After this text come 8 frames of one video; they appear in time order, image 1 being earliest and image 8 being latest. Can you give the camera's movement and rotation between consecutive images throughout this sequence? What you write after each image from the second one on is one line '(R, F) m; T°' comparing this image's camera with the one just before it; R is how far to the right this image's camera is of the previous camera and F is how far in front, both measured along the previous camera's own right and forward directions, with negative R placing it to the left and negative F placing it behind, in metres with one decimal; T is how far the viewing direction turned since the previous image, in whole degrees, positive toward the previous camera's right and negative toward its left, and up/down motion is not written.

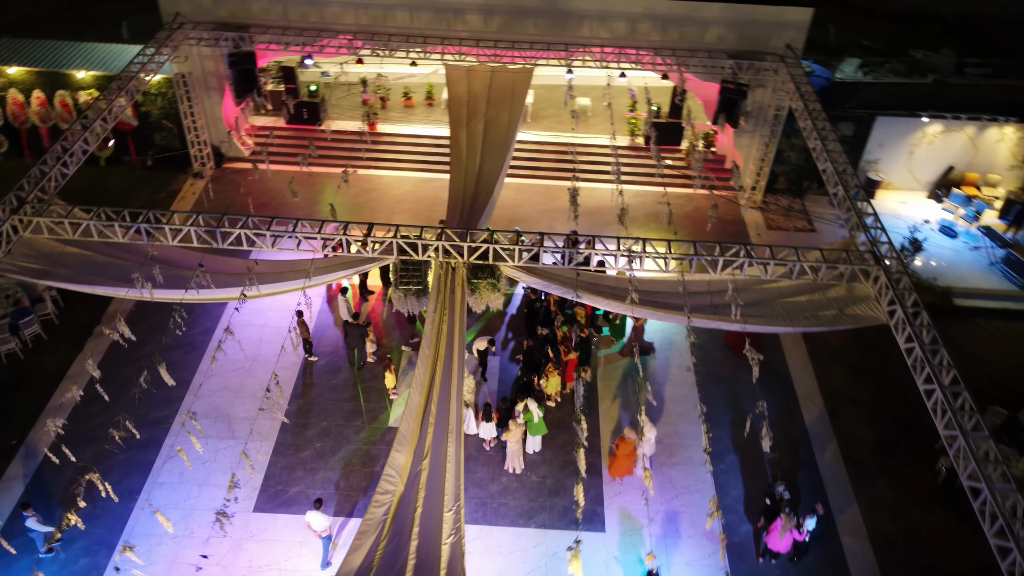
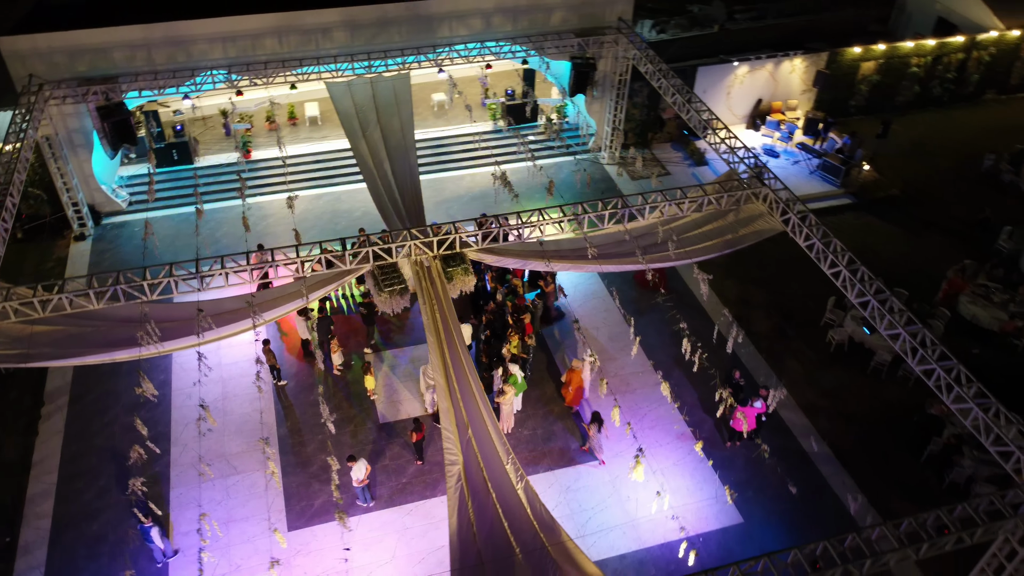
(-2.1, -0.8) m; +14°
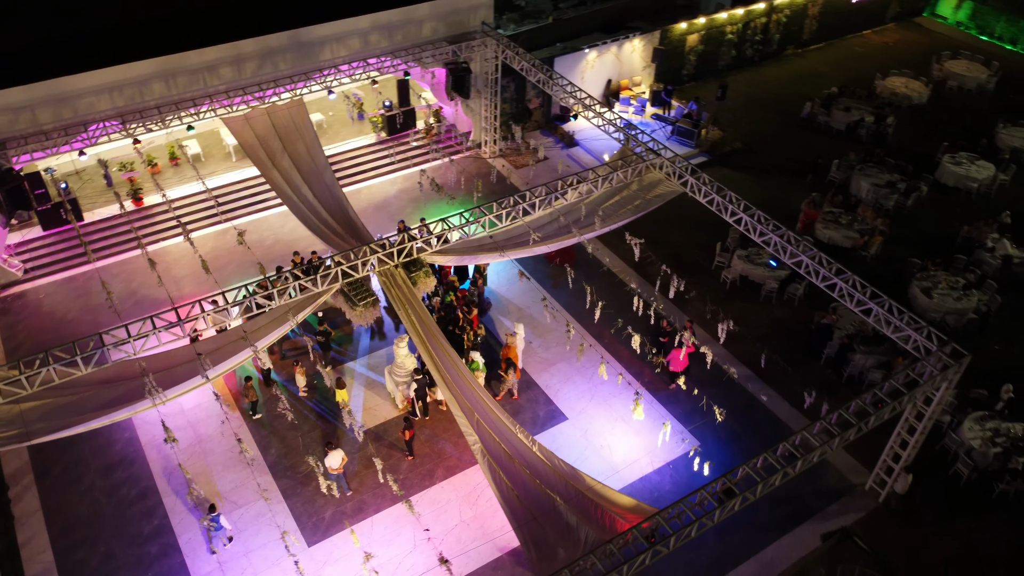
(-1.7, -0.8) m; +12°
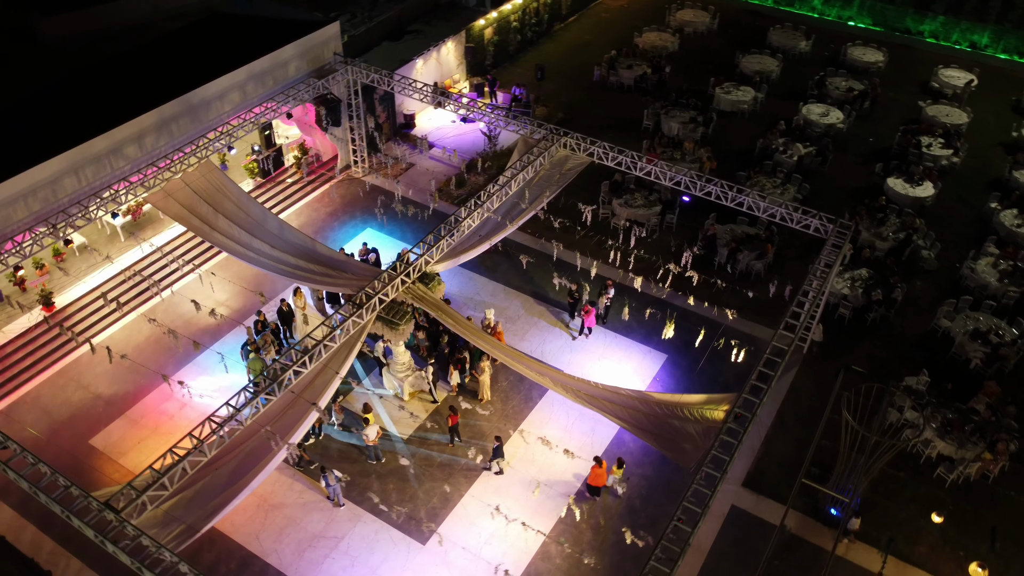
(-4.0, -1.0) m; +19°
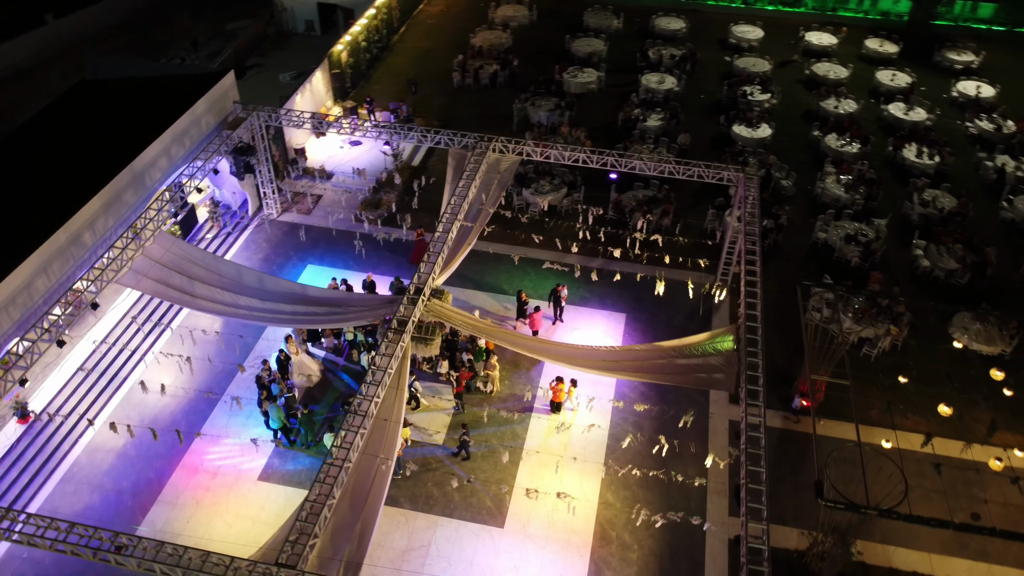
(-3.3, -0.8) m; +15°
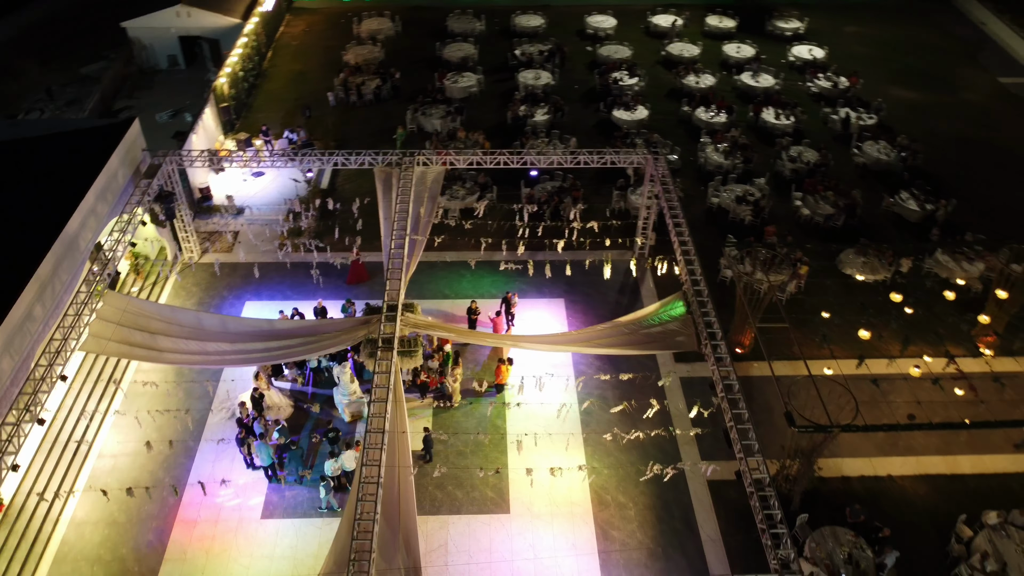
(-1.9, -0.7) m; +10°
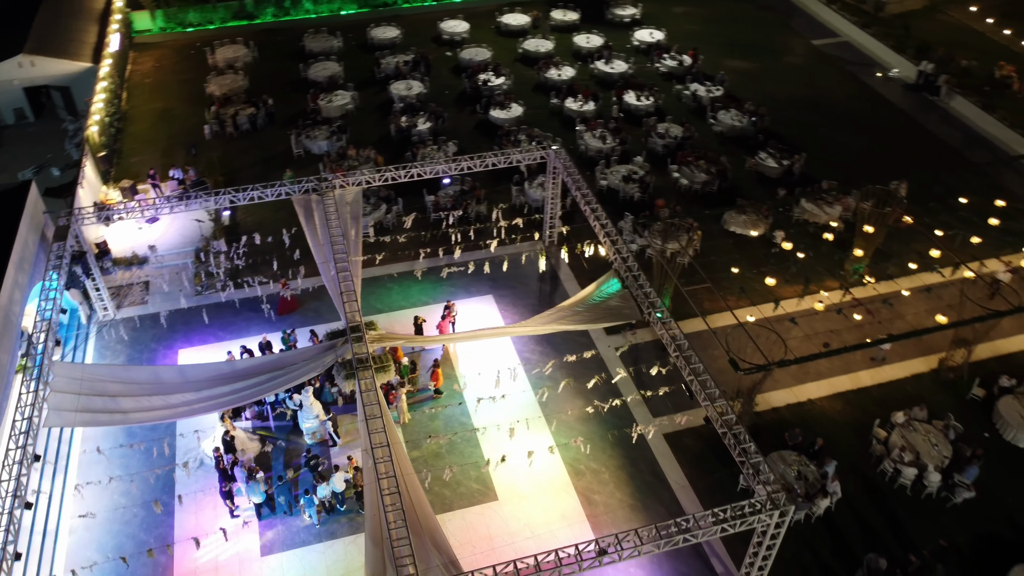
(-1.8, -0.7) m; +11°
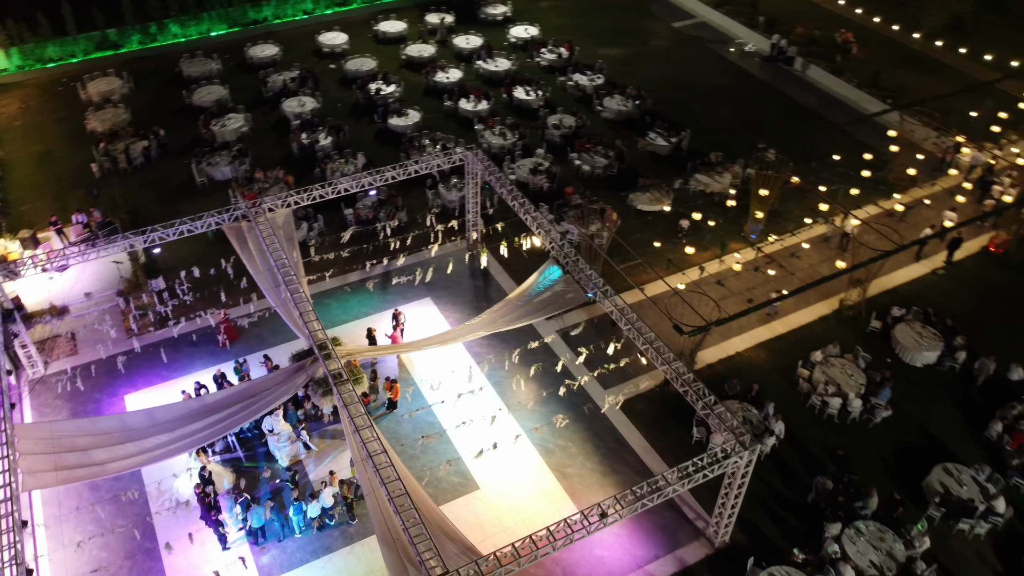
(-1.5, -0.6) m; +9°
